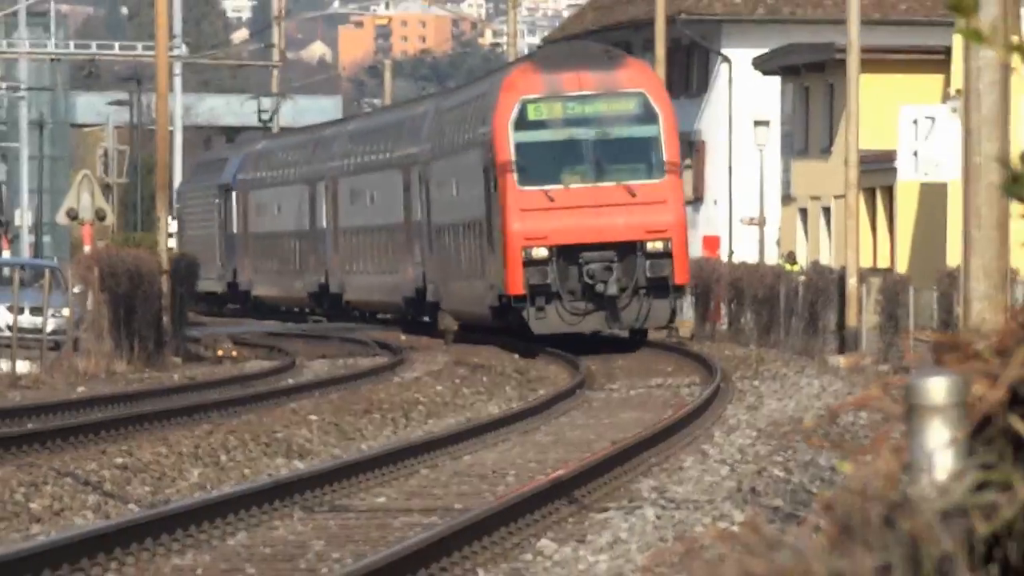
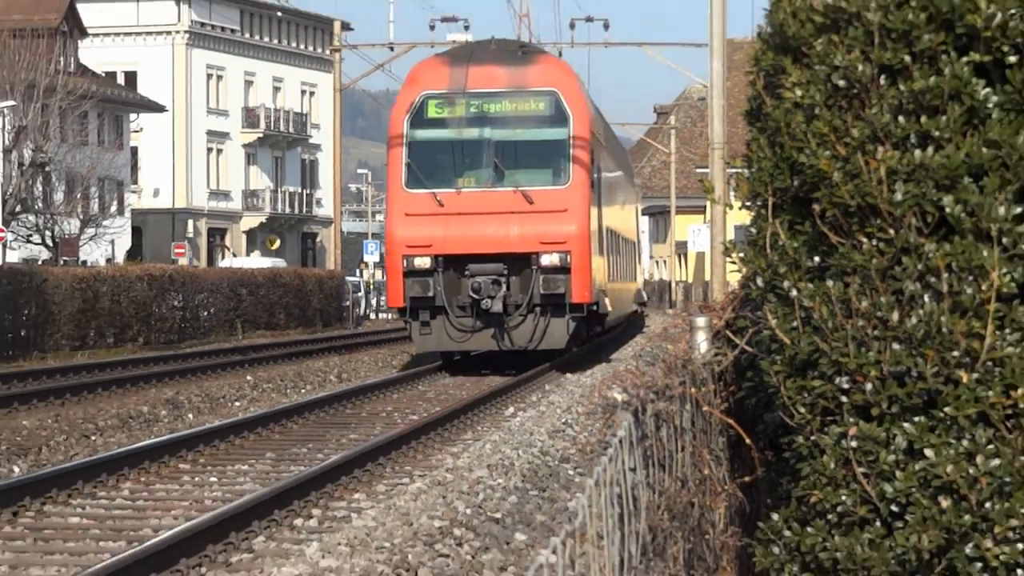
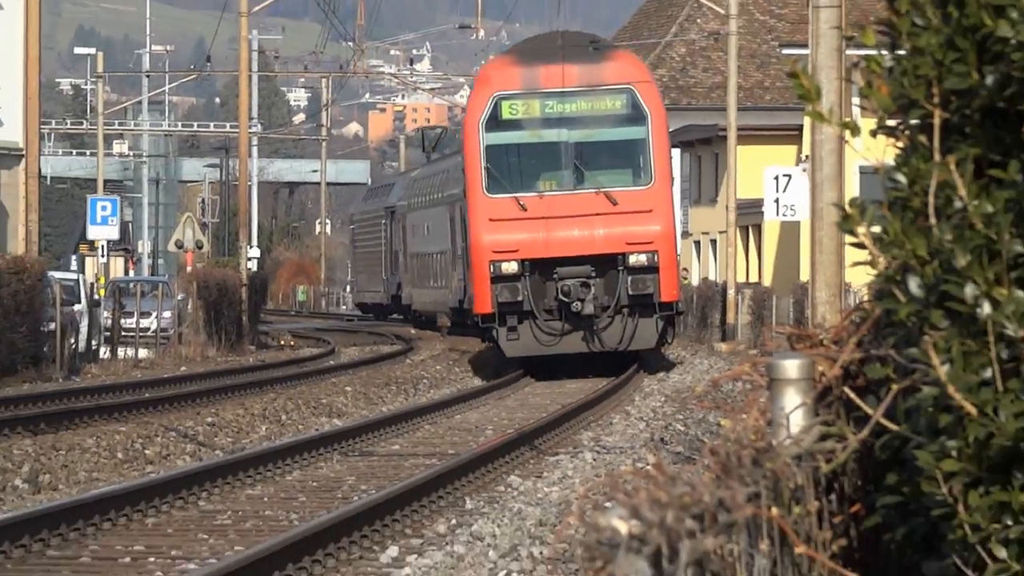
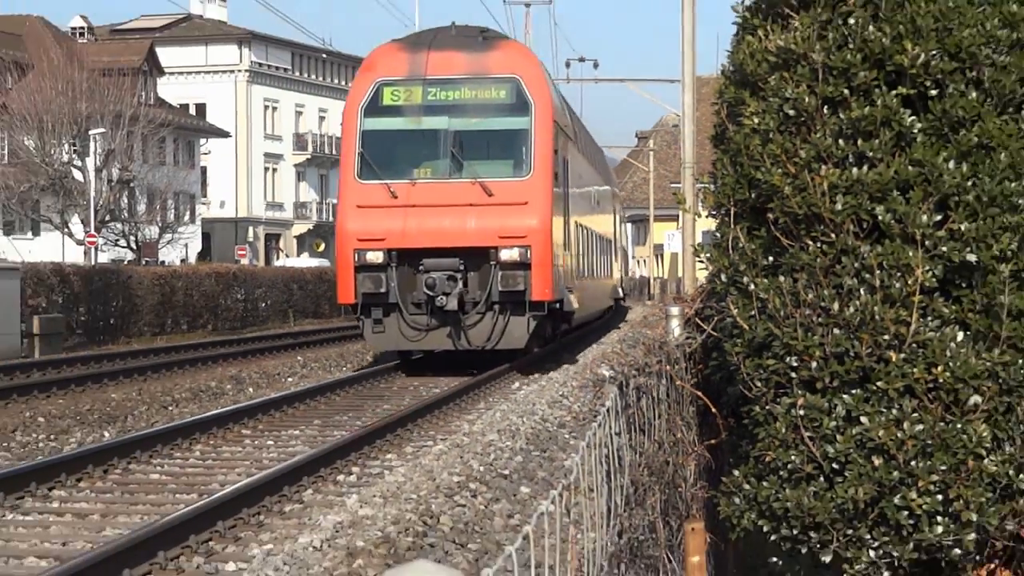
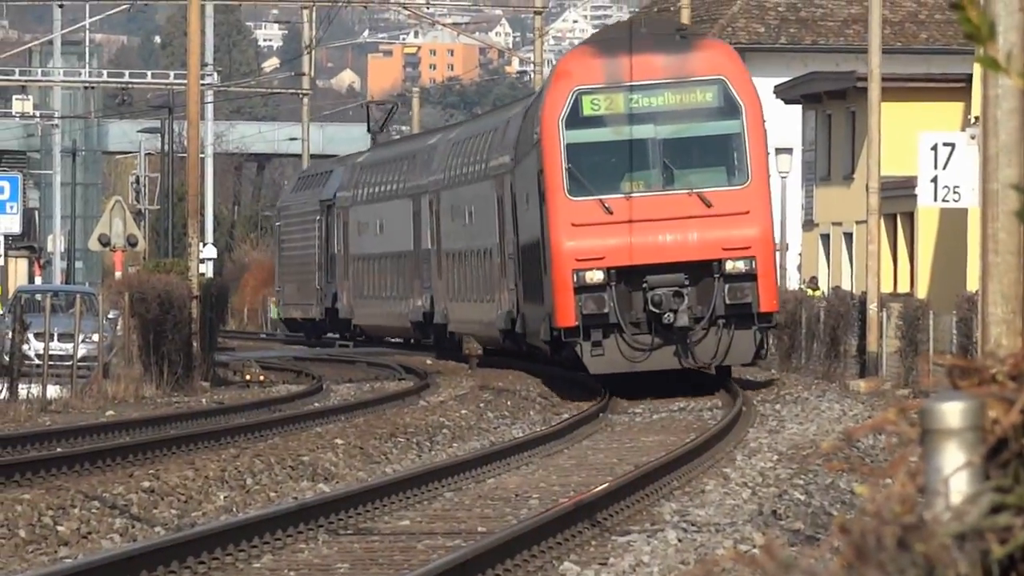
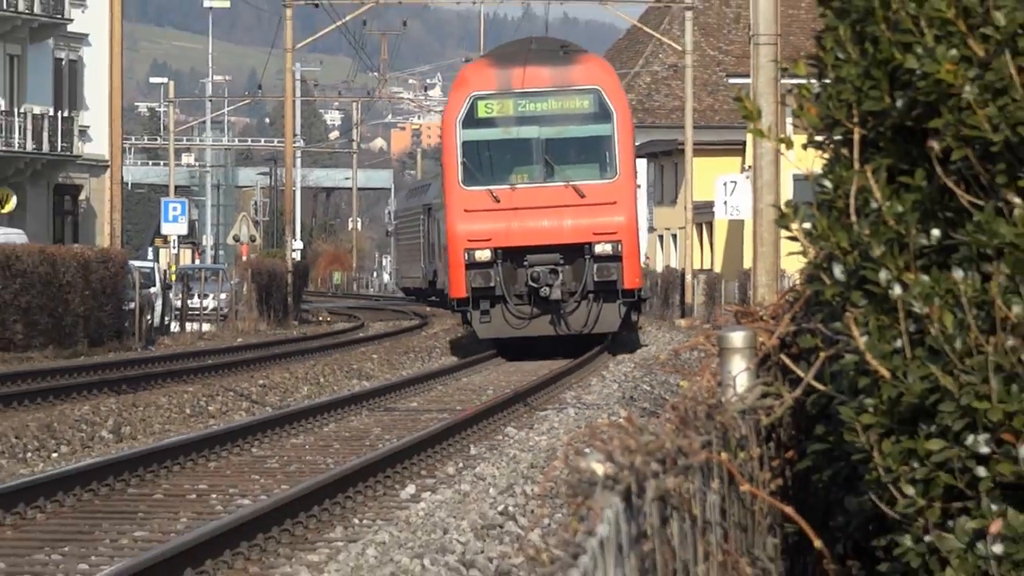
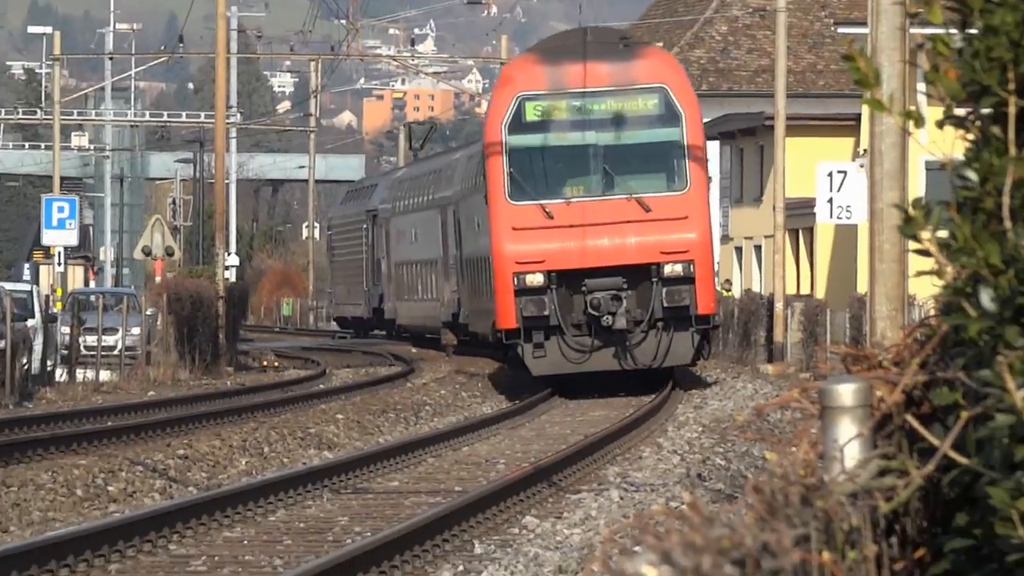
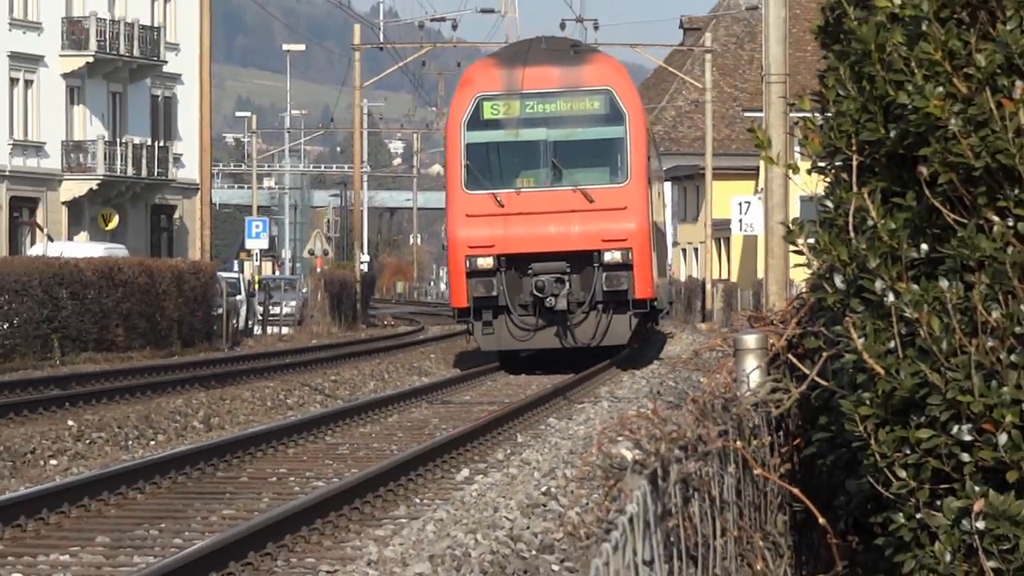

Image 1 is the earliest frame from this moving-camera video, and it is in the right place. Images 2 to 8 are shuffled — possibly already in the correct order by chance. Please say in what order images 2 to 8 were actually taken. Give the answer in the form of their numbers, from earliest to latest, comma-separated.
5, 7, 3, 6, 8, 2, 4
